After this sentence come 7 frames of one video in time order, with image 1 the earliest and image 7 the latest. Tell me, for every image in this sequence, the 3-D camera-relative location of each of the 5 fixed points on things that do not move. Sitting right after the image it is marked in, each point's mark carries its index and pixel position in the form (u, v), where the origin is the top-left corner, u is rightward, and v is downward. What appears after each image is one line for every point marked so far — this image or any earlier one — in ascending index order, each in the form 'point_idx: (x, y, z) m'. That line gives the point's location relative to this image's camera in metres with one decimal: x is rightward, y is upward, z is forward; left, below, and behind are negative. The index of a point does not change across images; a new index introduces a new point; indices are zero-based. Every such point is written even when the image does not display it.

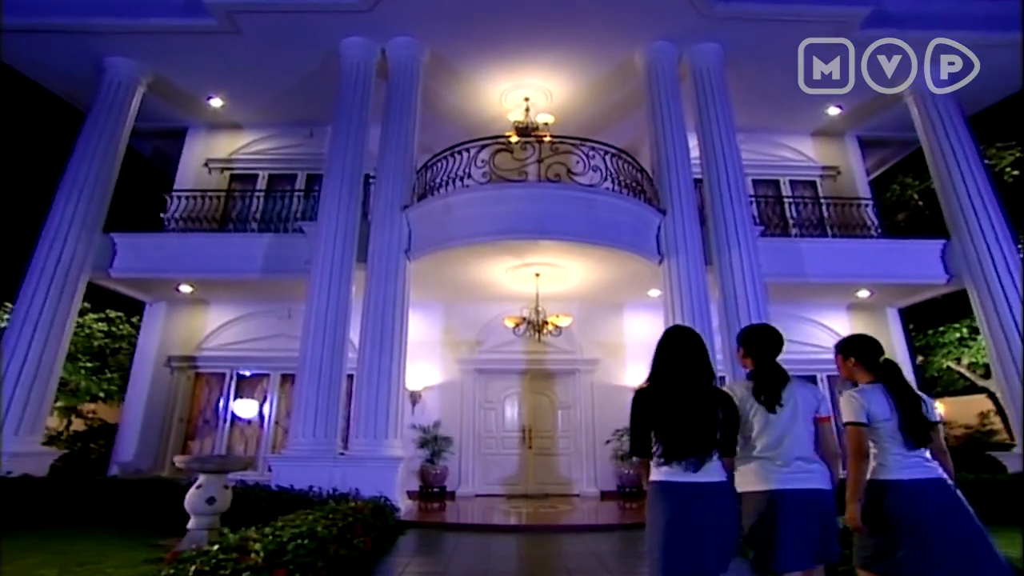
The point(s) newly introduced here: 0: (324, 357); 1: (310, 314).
0: (-2.6, -0.9, +7.2) m
1: (-2.9, -0.4, +7.5) m
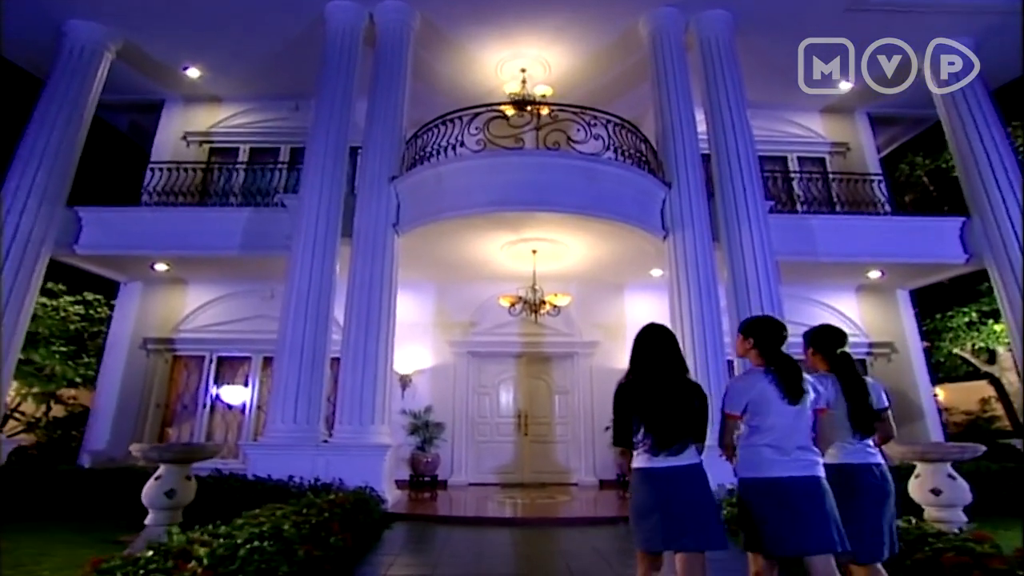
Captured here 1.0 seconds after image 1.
0: (-2.6, -0.6, +6.7) m
1: (-2.9, -0.1, +7.0) m
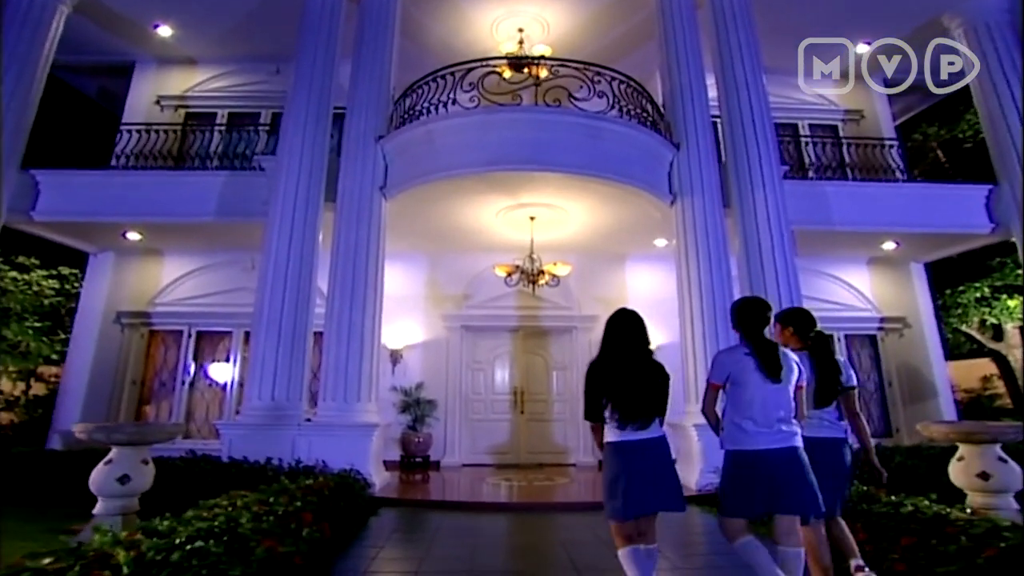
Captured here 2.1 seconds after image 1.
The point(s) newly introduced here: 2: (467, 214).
0: (-2.7, -0.3, +6.2) m
1: (-3.0, +0.3, +6.4) m
2: (-0.7, +1.1, +7.8) m
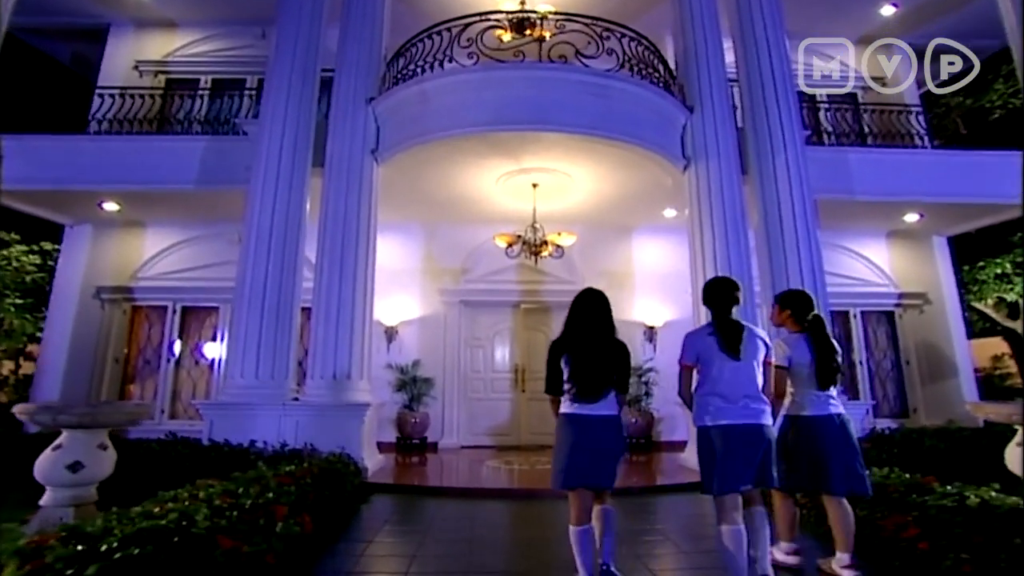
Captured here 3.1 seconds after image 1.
0: (-2.7, +0.1, +5.8) m
1: (-2.9, +0.7, +6.0) m
2: (-0.7, +1.5, +7.3) m
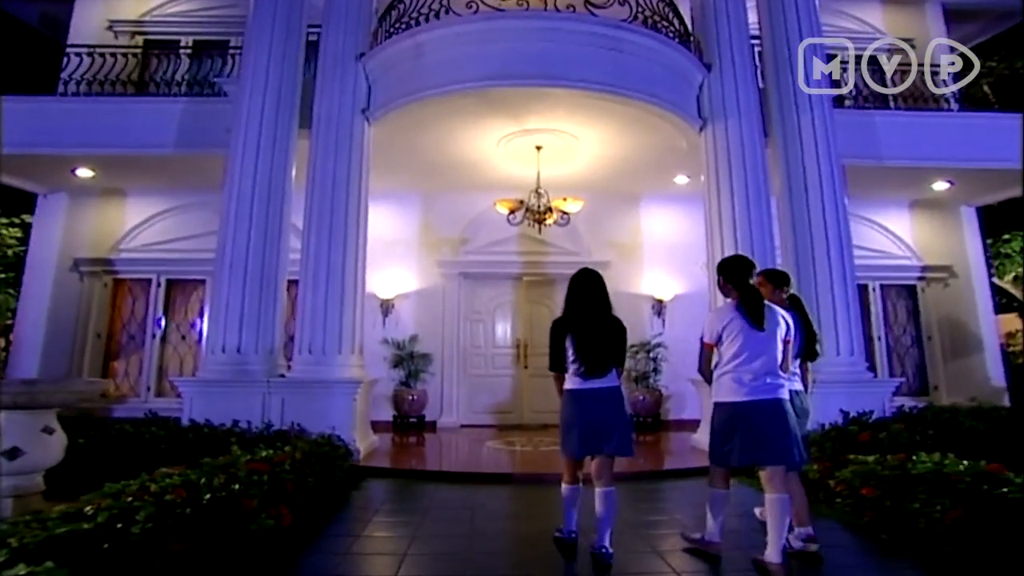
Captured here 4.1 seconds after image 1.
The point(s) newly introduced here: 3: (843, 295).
0: (-2.6, +0.4, +5.4) m
1: (-2.9, +1.0, +5.5) m
2: (-0.6, +1.9, +6.8) m
3: (+3.4, -0.1, +5.5) m
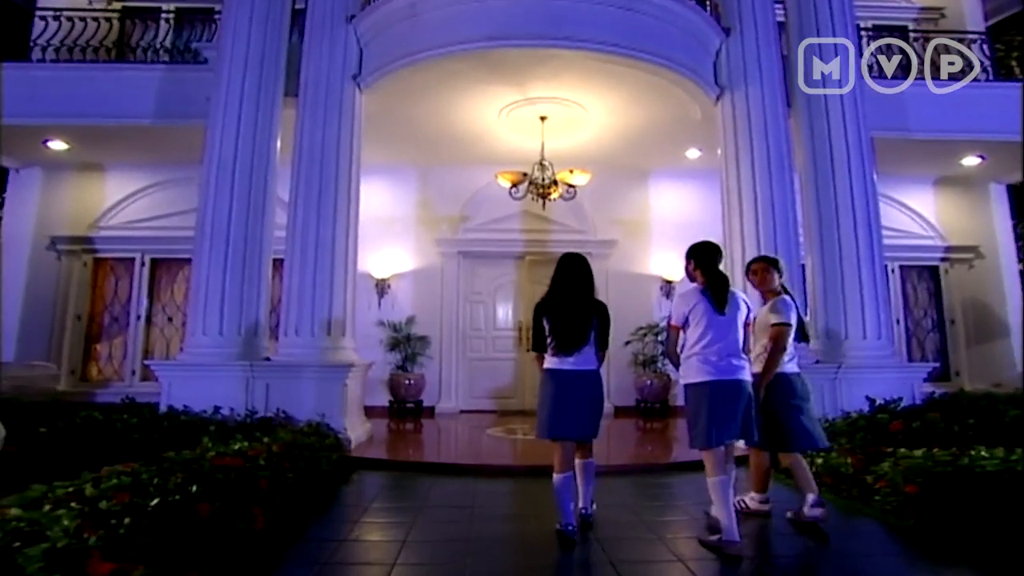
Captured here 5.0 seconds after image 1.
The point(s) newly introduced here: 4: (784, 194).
0: (-2.6, +0.6, +5.0) m
1: (-2.9, +1.2, +5.1) m
2: (-0.6, +2.1, +6.3) m
3: (+3.4, +0.1, +5.1) m
4: (+2.7, +0.9, +5.3) m
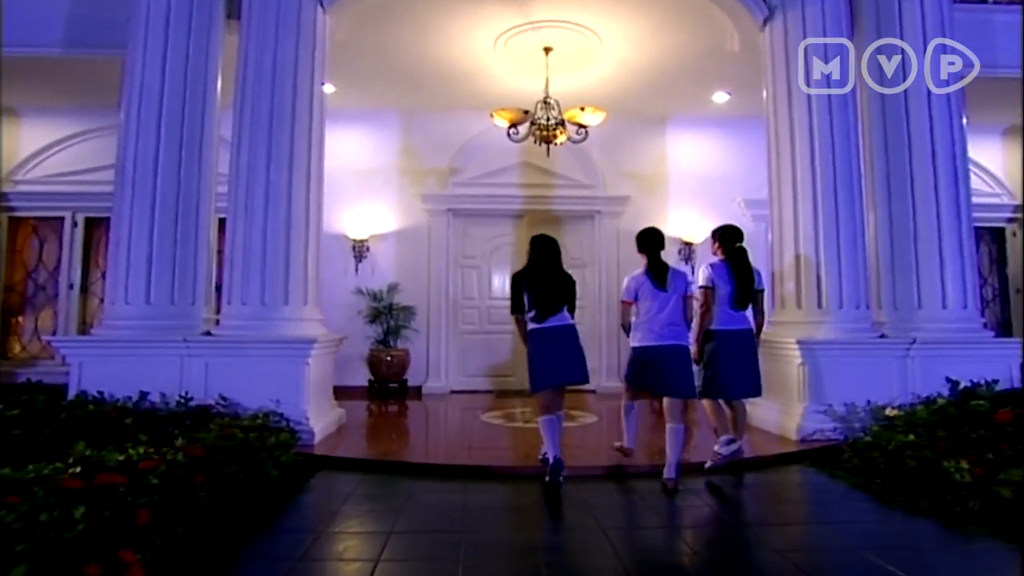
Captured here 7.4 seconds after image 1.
0: (-2.6, +0.9, +4.0) m
1: (-2.9, +1.5, +4.1) m
2: (-0.6, +2.5, +5.3) m
3: (+3.5, +0.5, +4.2) m
4: (+2.7, +1.3, +4.3) m
